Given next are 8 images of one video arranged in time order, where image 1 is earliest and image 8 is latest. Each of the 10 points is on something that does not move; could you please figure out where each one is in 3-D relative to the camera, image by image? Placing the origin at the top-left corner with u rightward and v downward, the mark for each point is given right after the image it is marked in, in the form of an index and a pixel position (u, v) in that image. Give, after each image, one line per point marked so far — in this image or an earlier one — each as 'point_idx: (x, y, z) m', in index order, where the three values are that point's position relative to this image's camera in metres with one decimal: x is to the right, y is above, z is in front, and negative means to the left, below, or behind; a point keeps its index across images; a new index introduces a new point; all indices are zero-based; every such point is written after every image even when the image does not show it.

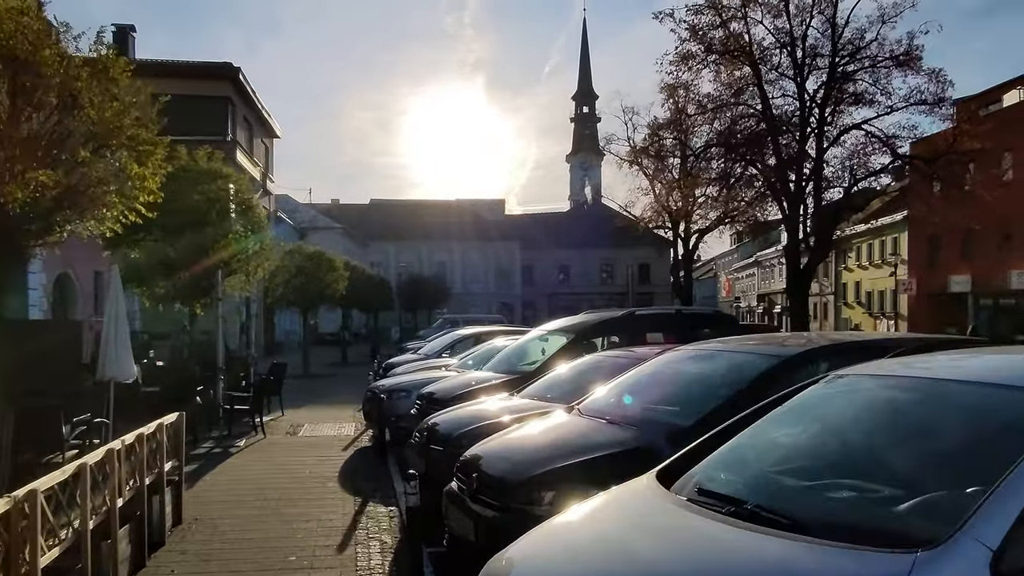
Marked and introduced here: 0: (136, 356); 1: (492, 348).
0: (-8.2, -1.5, +19.8) m
1: (-0.3, -1.0, +14.5) m
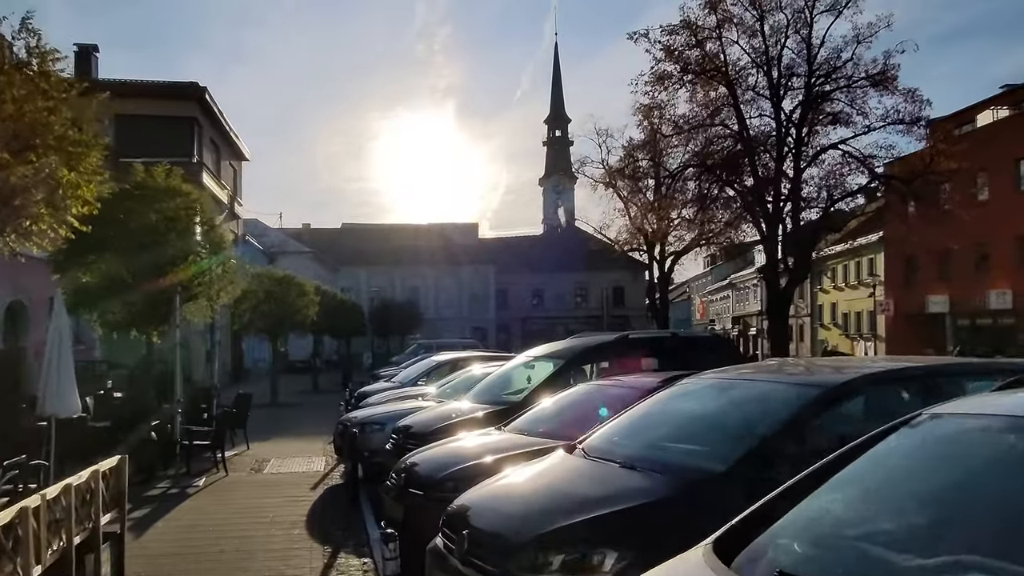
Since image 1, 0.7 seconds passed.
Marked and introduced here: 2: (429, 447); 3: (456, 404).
0: (-8.6, -2.0, +18.7) m
1: (-0.6, -1.3, +13.6) m
2: (-0.8, -1.5, +8.5) m
3: (-0.7, -1.4, +11.0) m
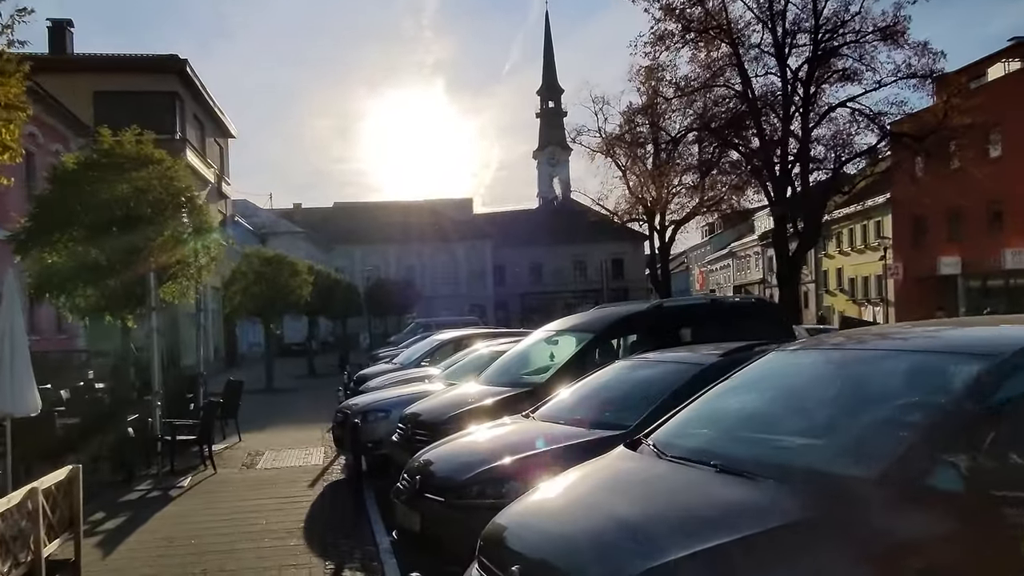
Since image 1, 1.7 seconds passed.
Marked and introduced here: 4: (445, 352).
0: (-8.4, -1.7, +17.4) m
1: (-0.4, -0.9, +12.3) m
2: (-0.6, -1.2, +7.2) m
3: (-0.5, -1.1, +9.8) m
4: (-1.3, -1.3, +17.7) m
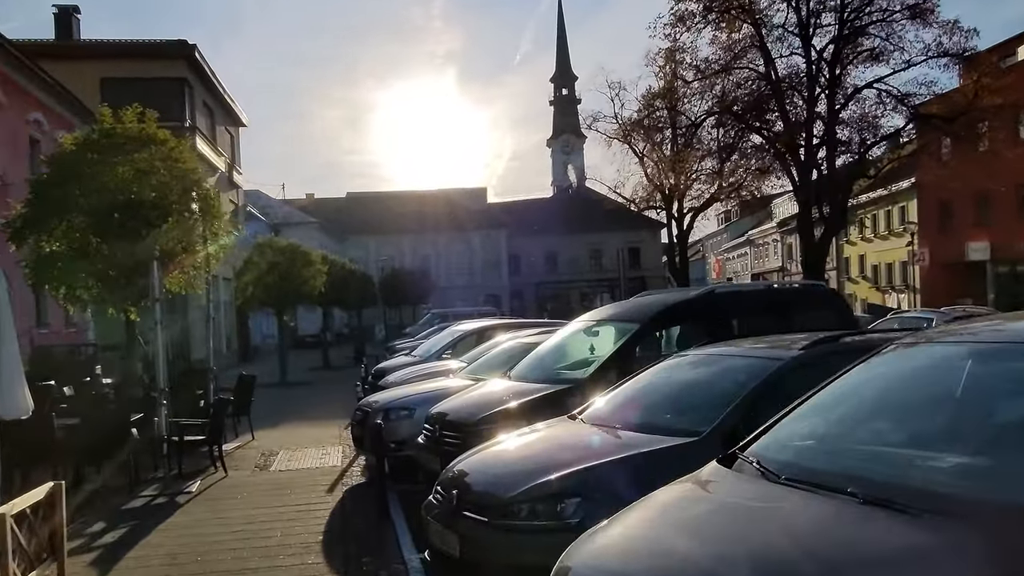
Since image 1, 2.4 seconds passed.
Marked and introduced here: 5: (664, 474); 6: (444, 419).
0: (-8.0, -1.6, +16.7) m
1: (0.0, -0.8, +11.5) m
2: (-0.2, -1.1, +6.4) m
3: (-0.1, -0.9, +9.0) m
4: (-0.8, -1.0, +16.9) m
5: (+0.8, -1.0, +4.9) m
6: (-0.6, -1.1, +8.0) m
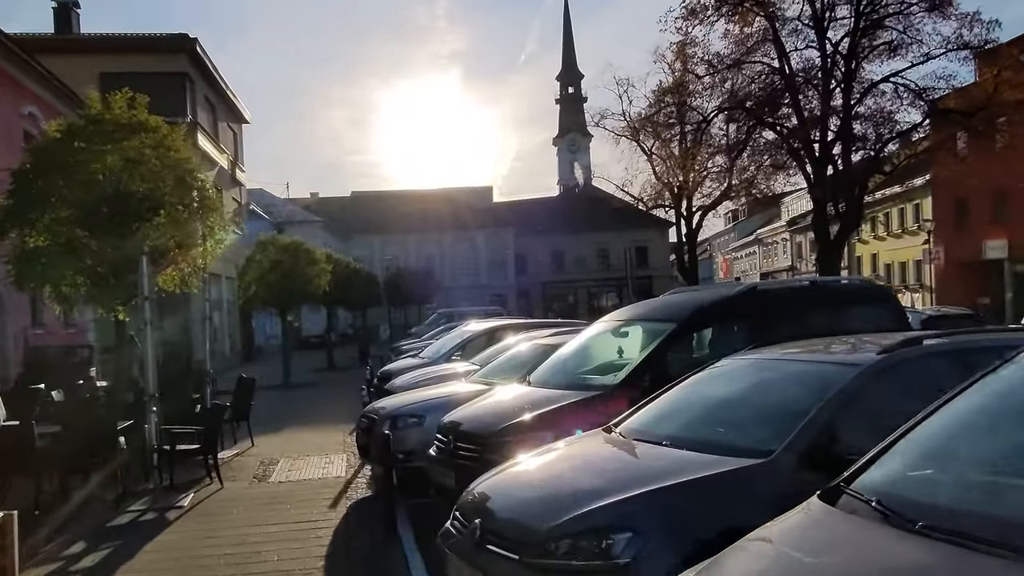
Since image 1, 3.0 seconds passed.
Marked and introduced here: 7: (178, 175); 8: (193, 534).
0: (-7.7, -1.5, +16.0) m
1: (+0.1, -0.7, +10.7) m
2: (-0.1, -1.1, +5.7) m
3: (0.0, -0.9, +8.2) m
4: (-0.6, -1.0, +16.2) m
5: (+1.0, -1.0, +4.1) m
6: (-0.4, -1.1, +7.2) m
7: (-3.8, +1.3, +10.5) m
8: (-2.8, -2.1, +7.8) m
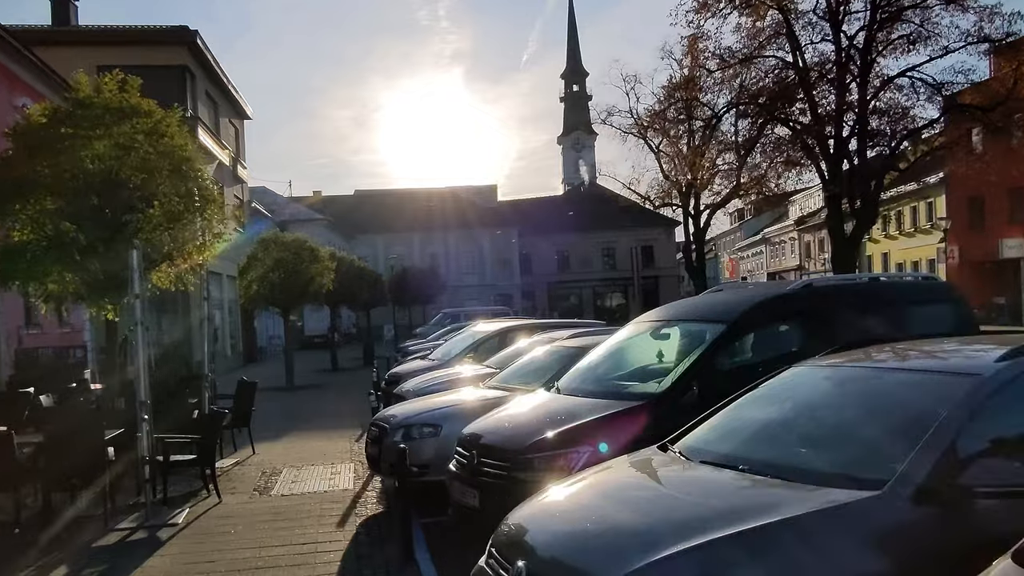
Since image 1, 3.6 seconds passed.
0: (-7.5, -1.5, +15.2) m
1: (+0.4, -0.7, +10.0) m
2: (+0.1, -1.1, +4.9) m
3: (+0.3, -0.9, +7.4) m
4: (-0.4, -1.0, +15.4) m
5: (+1.2, -1.0, +3.4) m
6: (-0.2, -1.1, +6.5) m
7: (-3.6, +1.3, +9.8) m
8: (-2.5, -2.1, +7.1) m
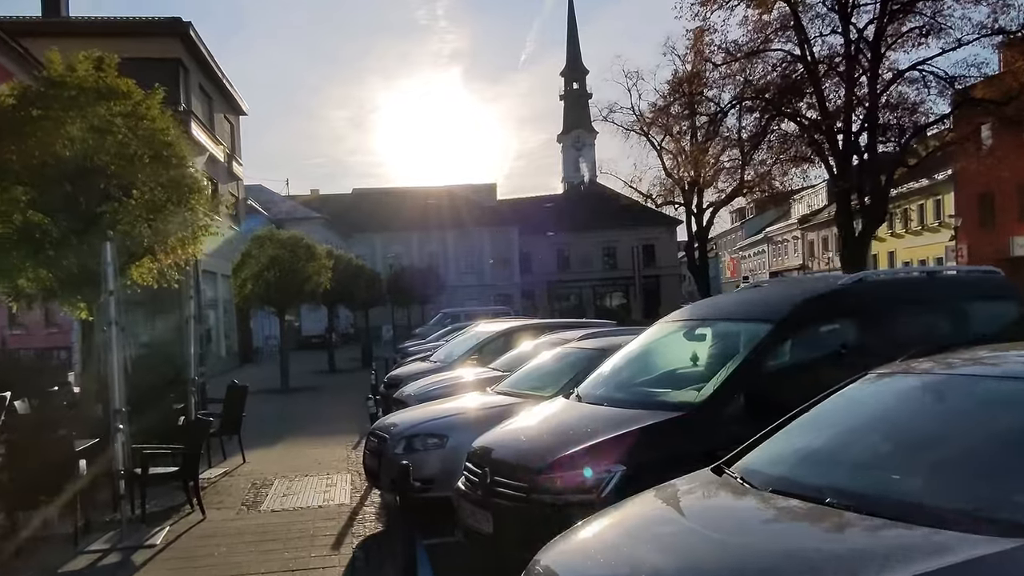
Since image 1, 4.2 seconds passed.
0: (-7.4, -1.5, +14.4) m
1: (+0.5, -0.7, +9.2) m
2: (+0.2, -1.0, +4.1) m
3: (+0.4, -0.8, +6.7) m
4: (-0.3, -1.0, +14.6) m
5: (+1.3, -0.9, +2.6) m
6: (-0.1, -1.1, +5.7) m
7: (-3.5, +1.4, +9.0) m
8: (-2.4, -2.0, +6.3) m
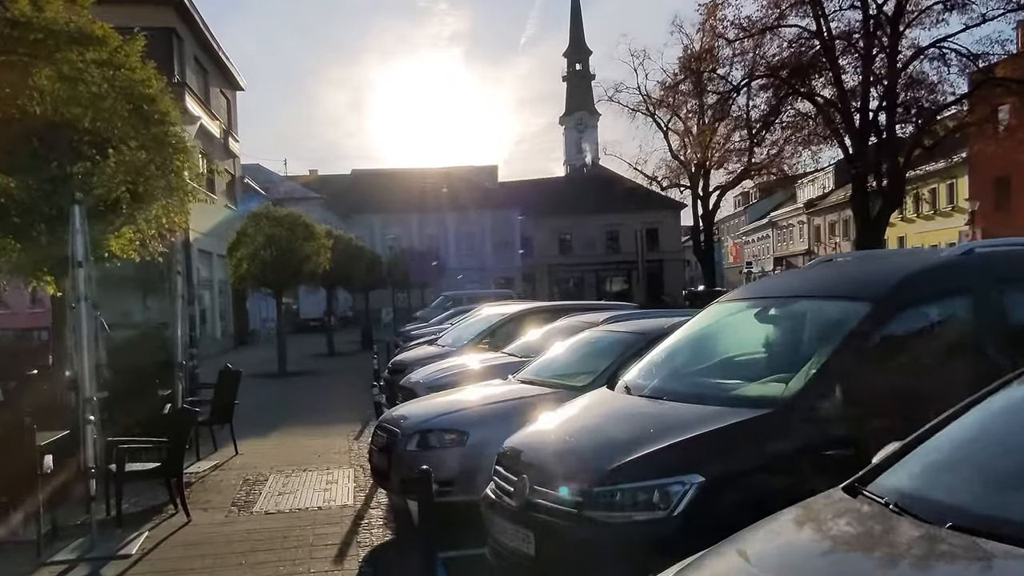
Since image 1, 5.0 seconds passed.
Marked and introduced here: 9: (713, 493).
0: (-7.2, -1.1, +13.4) m
1: (+0.7, -0.5, +8.2) m
2: (+0.5, -0.9, +3.1) m
3: (+0.6, -0.7, +5.7) m
4: (-0.1, -0.6, +13.6) m
5: (+1.5, -0.8, +1.6) m
6: (+0.1, -0.9, +4.7) m
7: (-3.3, +1.6, +7.9) m
8: (-2.2, -1.9, +5.3) m
9: (+0.9, -0.9, +4.1) m
